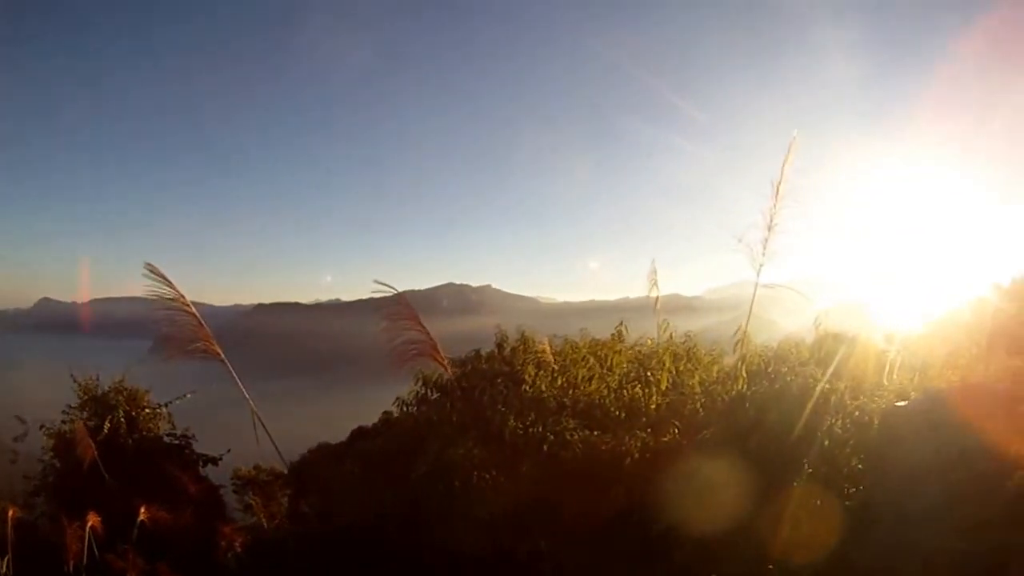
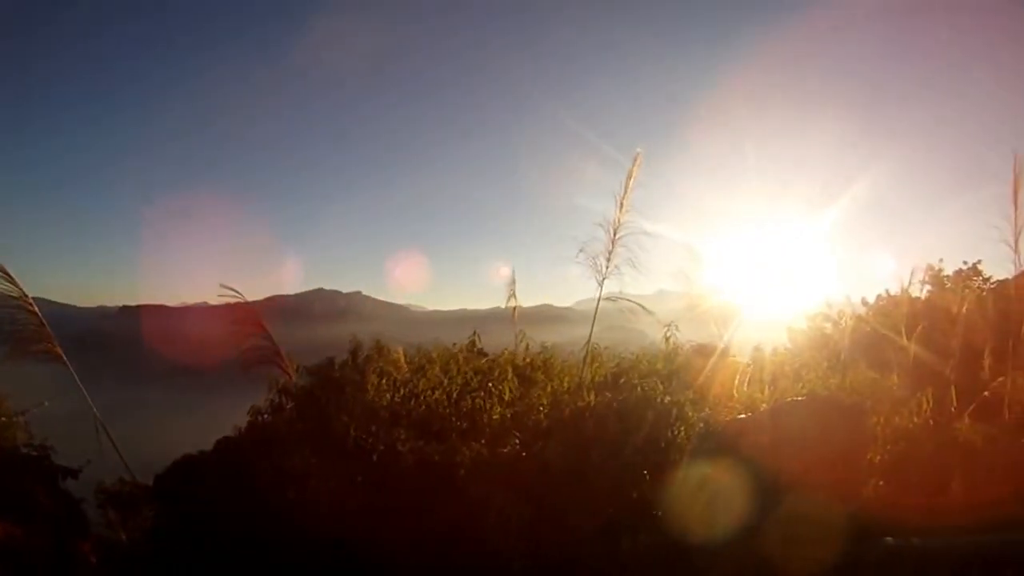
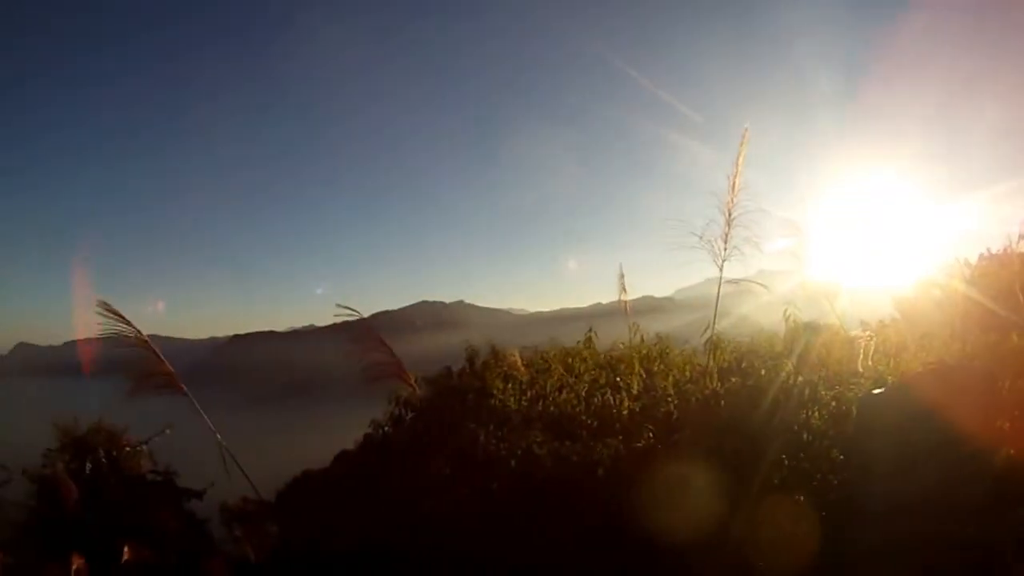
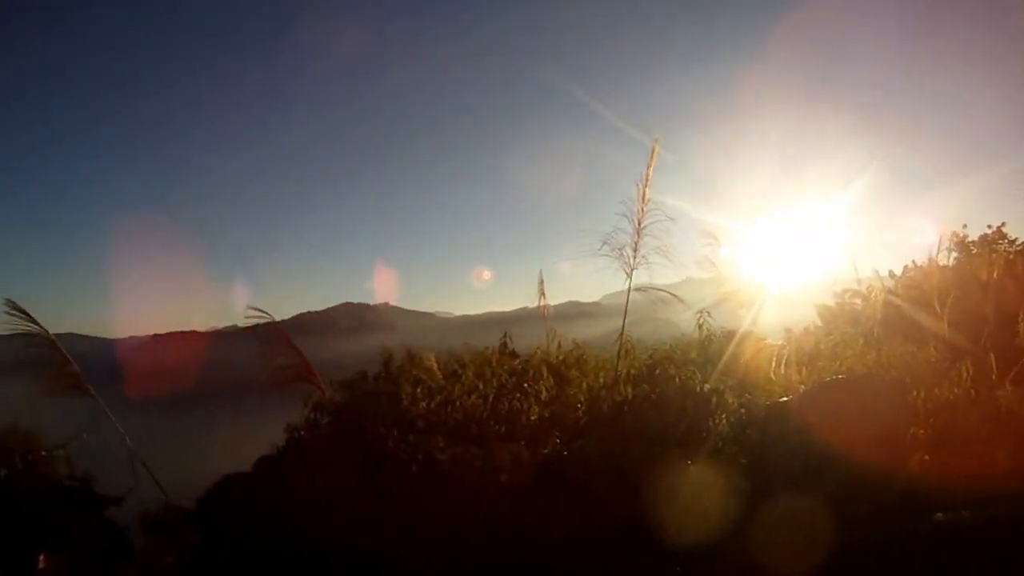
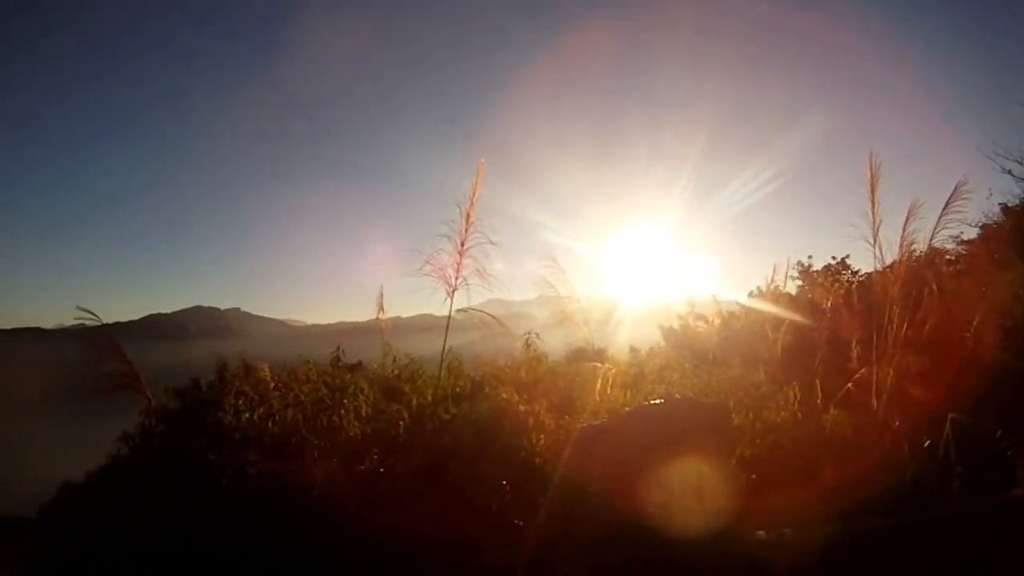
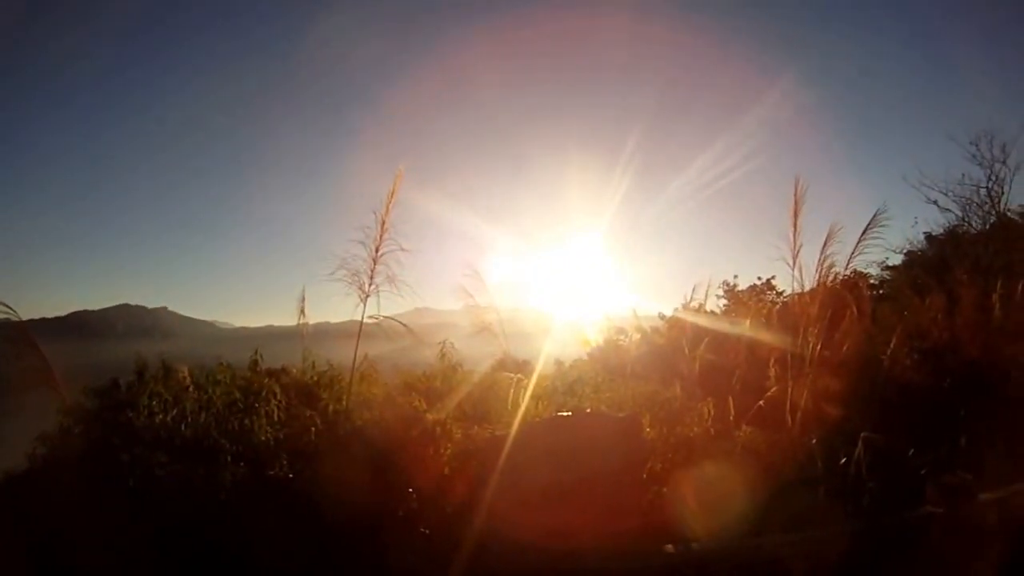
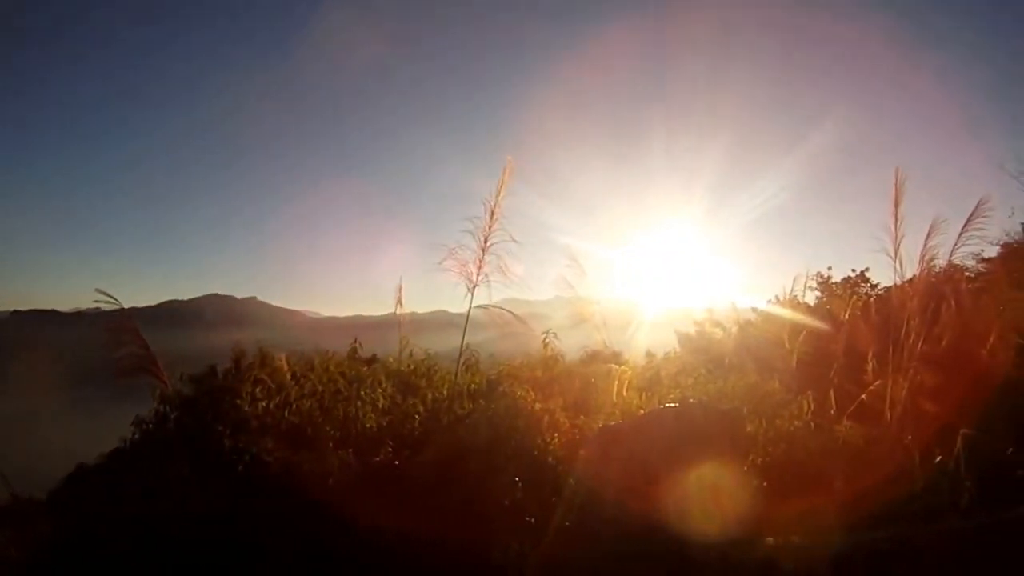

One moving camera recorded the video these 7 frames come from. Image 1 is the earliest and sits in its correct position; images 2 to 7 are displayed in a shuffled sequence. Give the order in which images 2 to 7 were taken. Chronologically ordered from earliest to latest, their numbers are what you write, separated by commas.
2, 7, 6, 5, 4, 3
